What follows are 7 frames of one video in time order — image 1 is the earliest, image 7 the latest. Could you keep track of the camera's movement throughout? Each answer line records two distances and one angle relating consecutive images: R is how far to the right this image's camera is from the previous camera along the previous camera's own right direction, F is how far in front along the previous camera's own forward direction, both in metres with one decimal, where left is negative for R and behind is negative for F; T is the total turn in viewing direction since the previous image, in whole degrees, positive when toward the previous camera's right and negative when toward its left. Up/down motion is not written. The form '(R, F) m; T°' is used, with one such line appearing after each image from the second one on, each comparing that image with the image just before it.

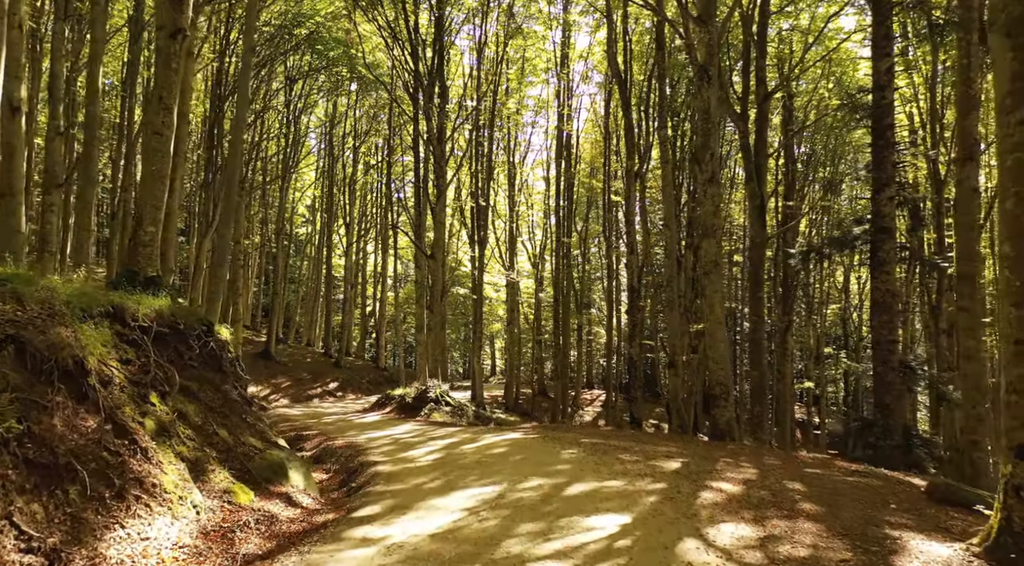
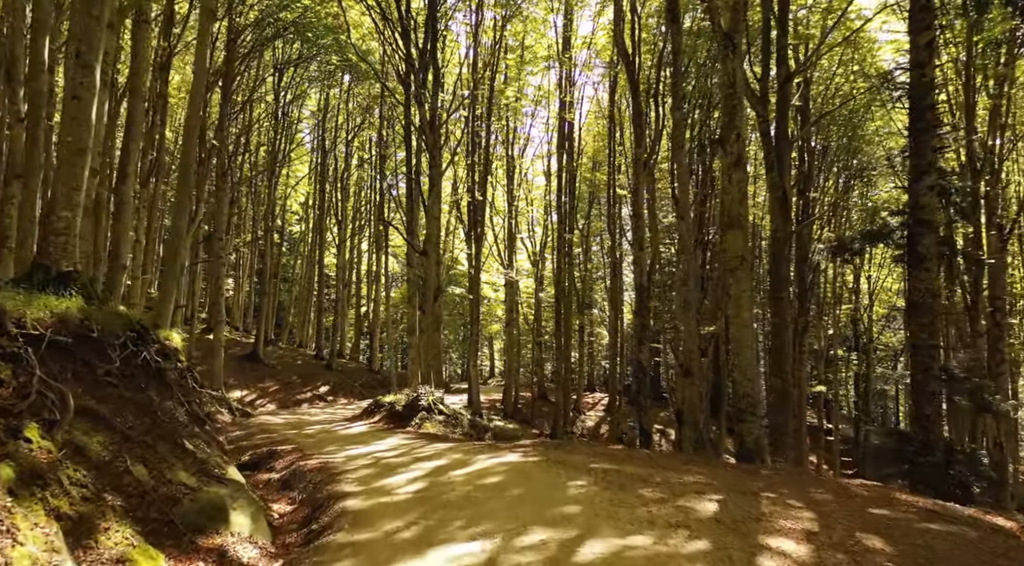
(0.0, +1.3) m; 0°
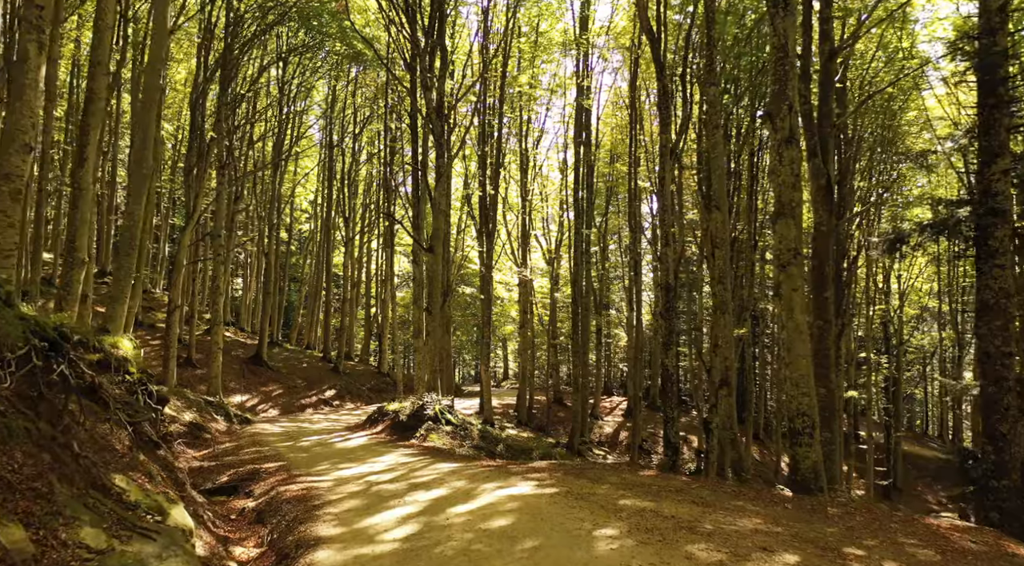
(0.0, +1.3) m; -1°
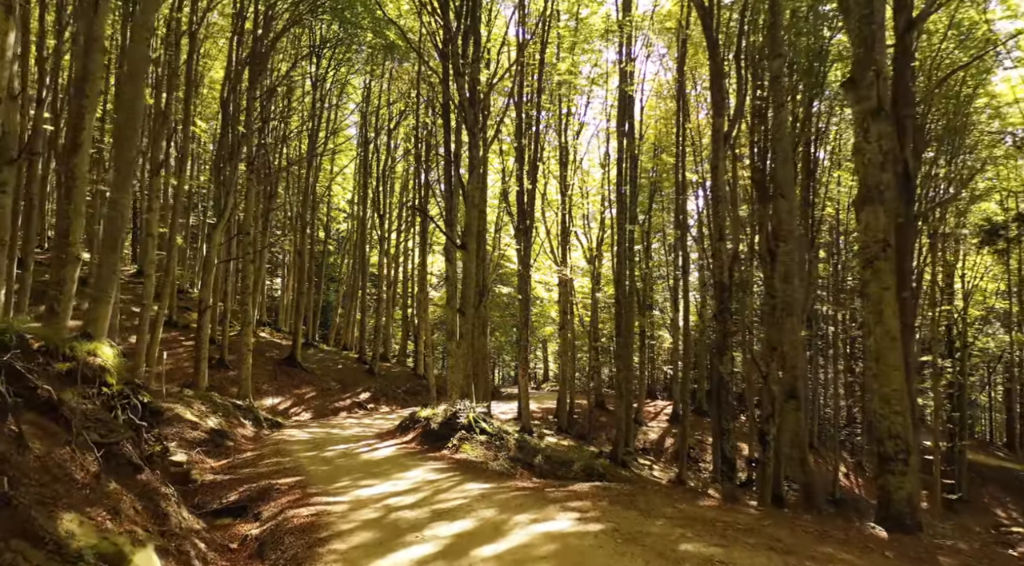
(0.0, +1.0) m; -3°
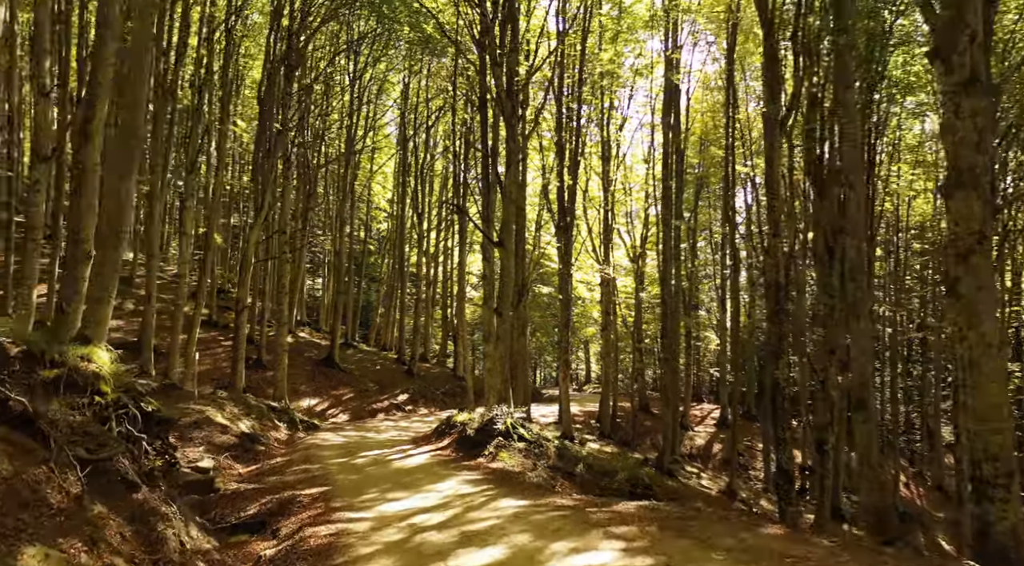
(0.0, +0.7) m; -3°
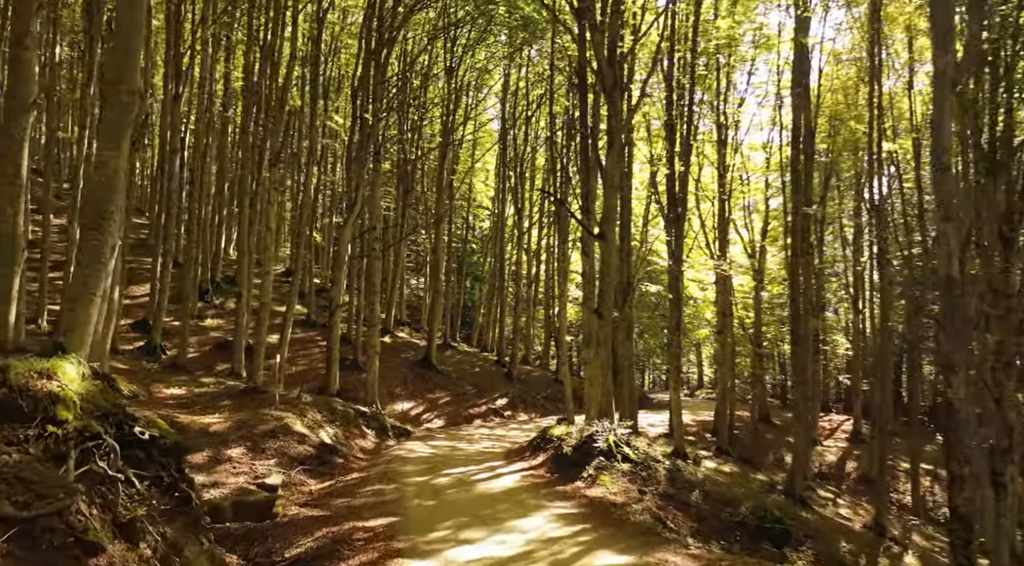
(+0.1, +1.6) m; -8°
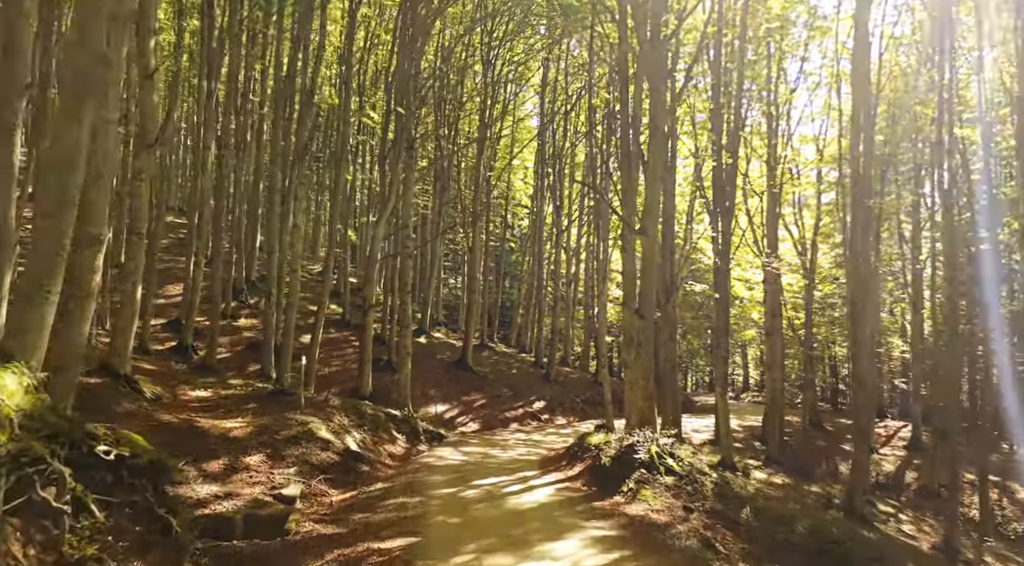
(+0.1, +0.8) m; -3°
